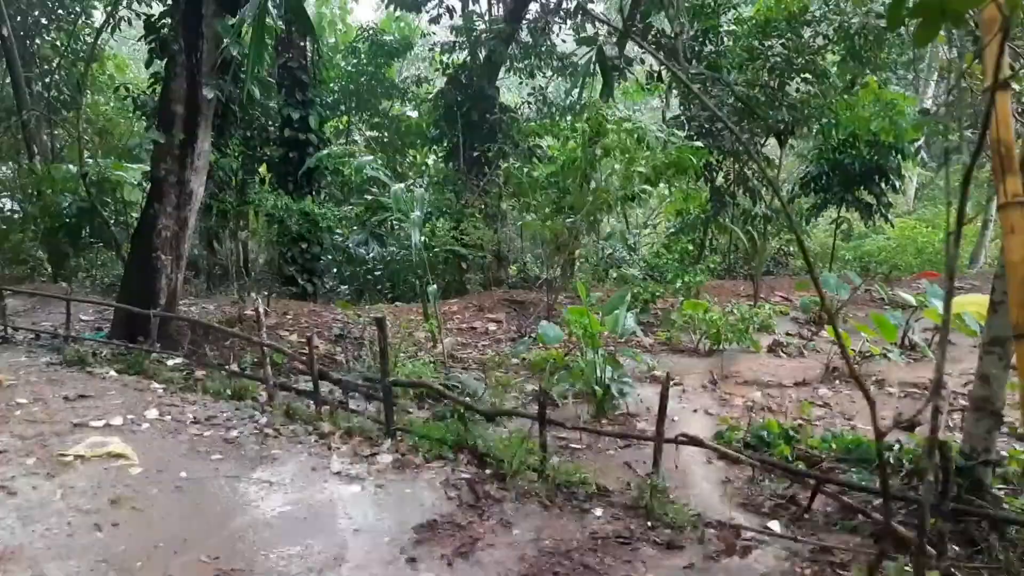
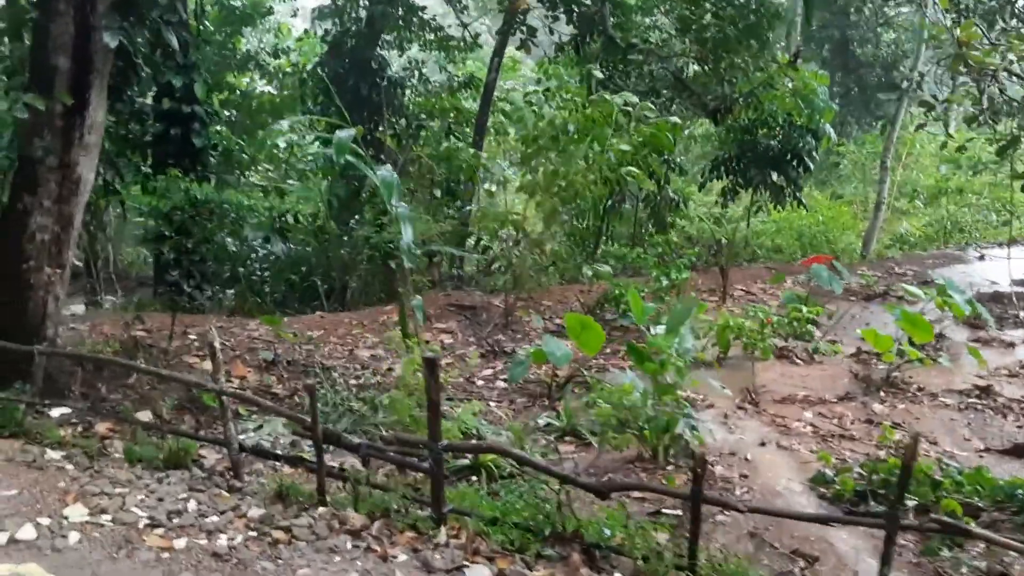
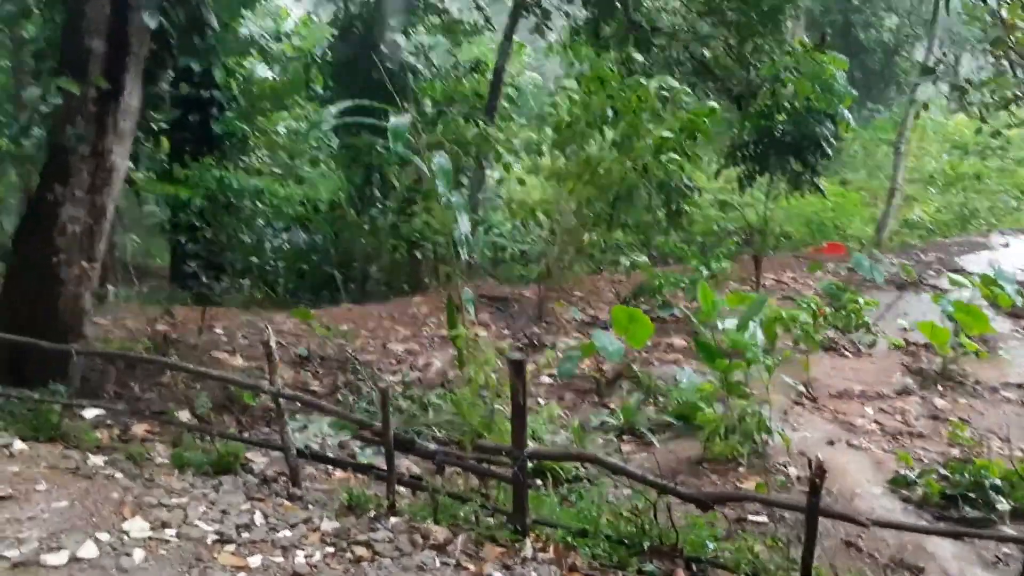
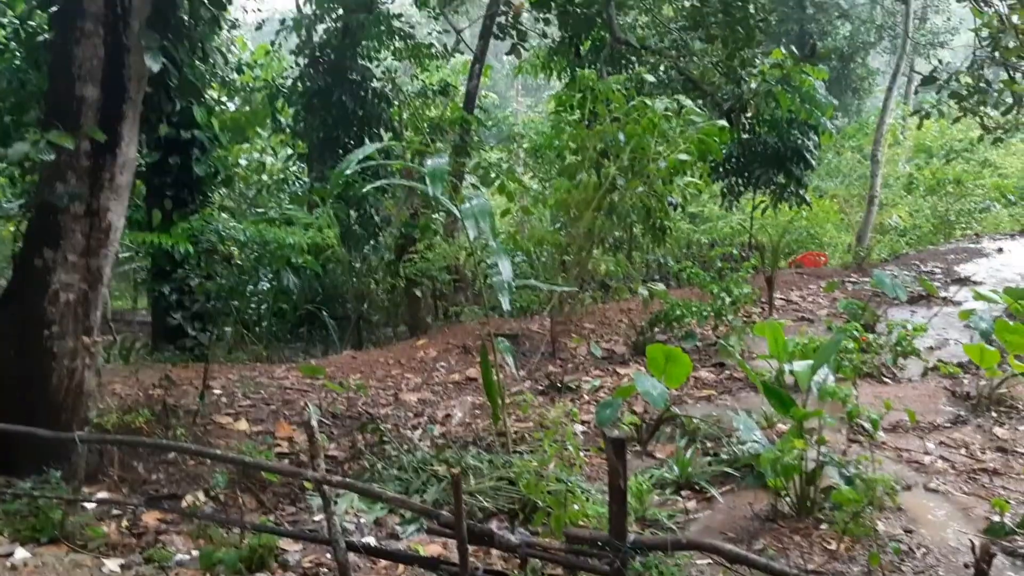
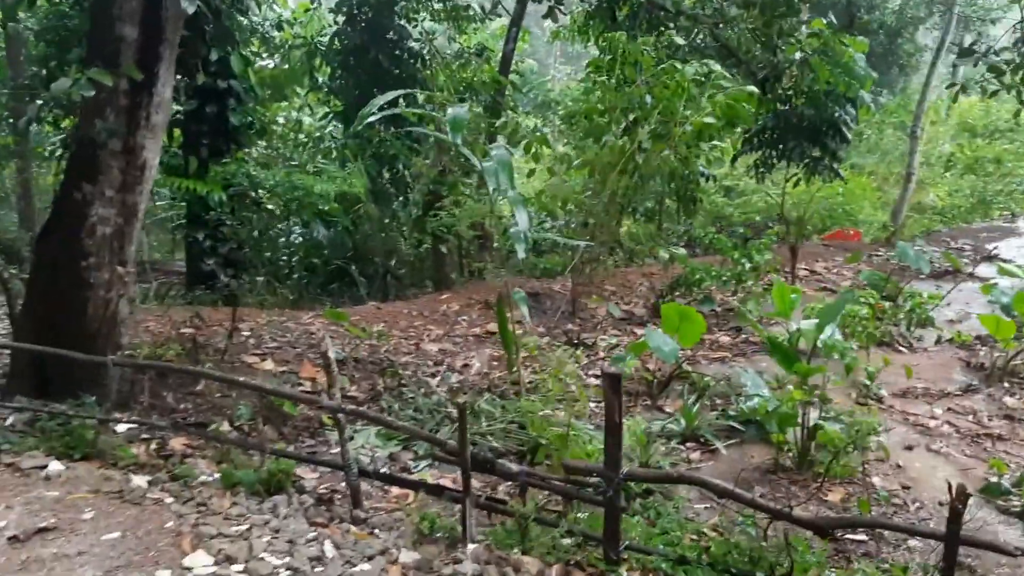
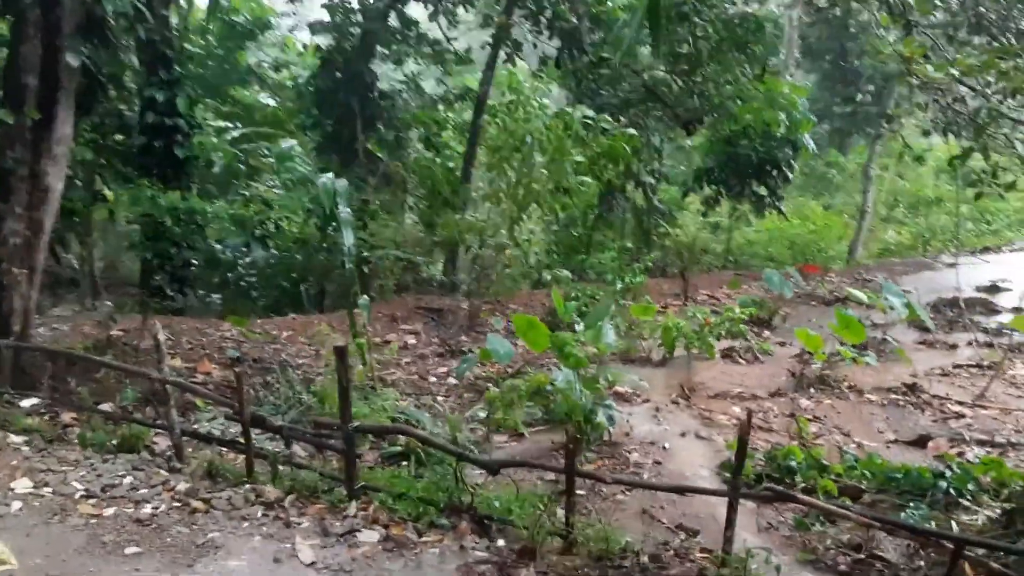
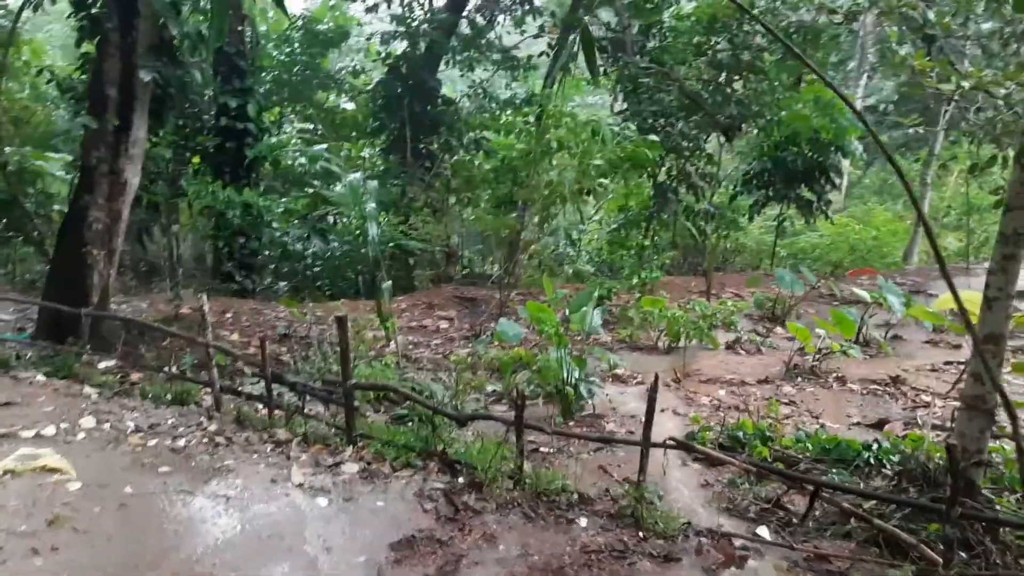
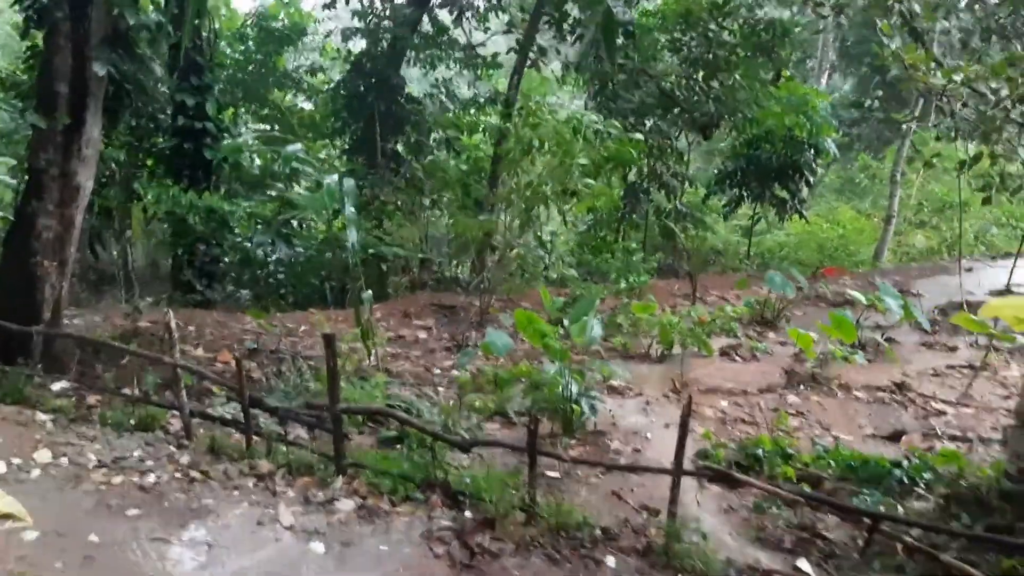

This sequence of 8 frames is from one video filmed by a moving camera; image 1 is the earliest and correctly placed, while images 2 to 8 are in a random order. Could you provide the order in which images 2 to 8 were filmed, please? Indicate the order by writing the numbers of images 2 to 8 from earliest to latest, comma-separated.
7, 8, 6, 2, 3, 5, 4
